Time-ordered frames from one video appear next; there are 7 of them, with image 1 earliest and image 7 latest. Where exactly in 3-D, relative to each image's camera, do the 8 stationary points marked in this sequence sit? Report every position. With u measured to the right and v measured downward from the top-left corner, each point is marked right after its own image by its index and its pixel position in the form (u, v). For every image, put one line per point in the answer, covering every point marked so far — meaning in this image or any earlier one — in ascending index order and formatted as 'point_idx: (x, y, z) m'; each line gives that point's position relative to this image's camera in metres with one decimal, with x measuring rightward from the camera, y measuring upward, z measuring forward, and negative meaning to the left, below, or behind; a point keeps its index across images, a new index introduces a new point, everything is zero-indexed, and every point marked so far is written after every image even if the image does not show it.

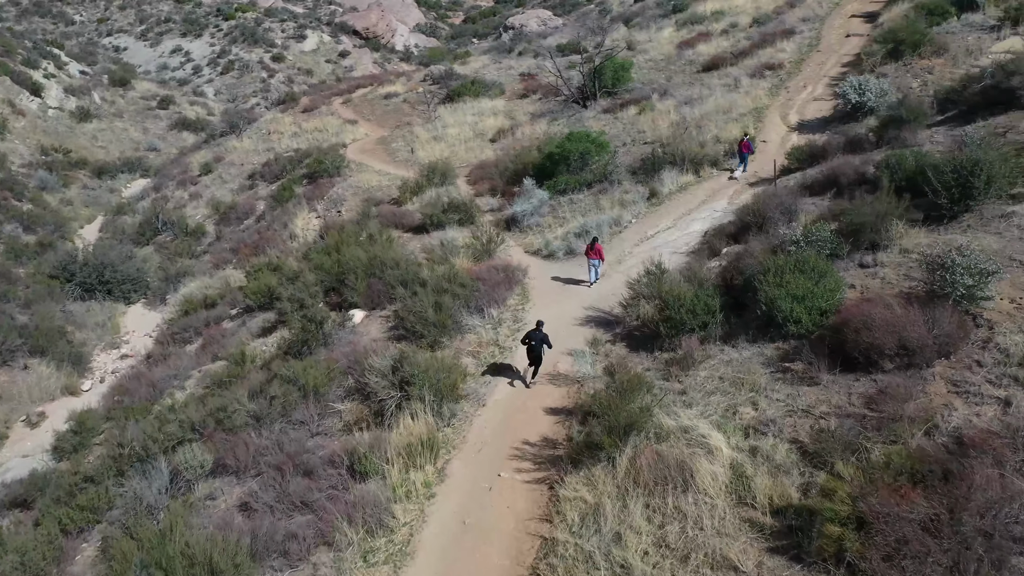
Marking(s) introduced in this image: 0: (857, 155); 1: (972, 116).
0: (+6.3, +2.3, +15.0) m
1: (+8.3, +3.1, +14.9) m
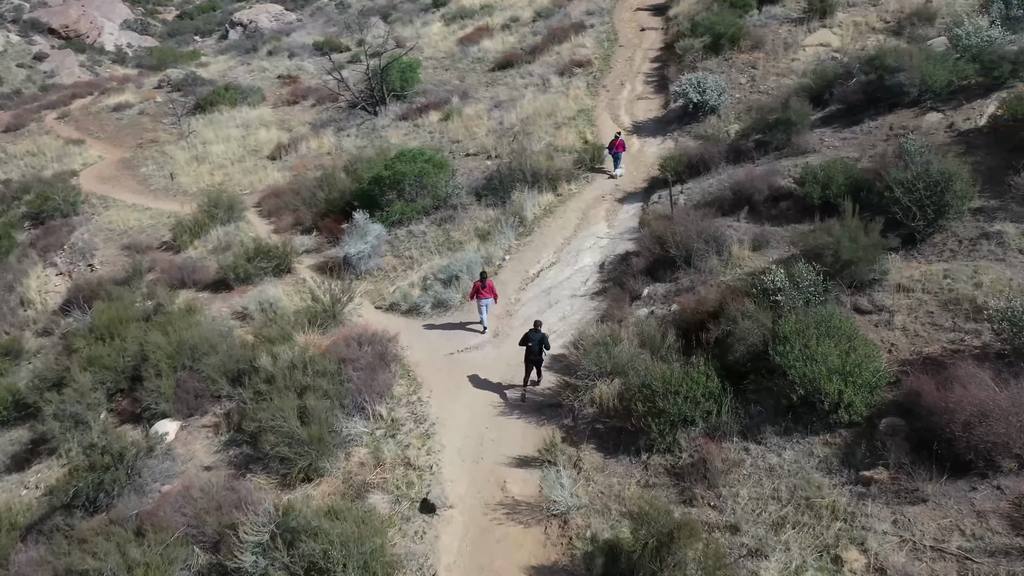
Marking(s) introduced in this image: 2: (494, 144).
0: (+3.9, +1.9, +13.4) m
1: (+5.8, +2.9, +13.8) m
2: (-0.4, +3.4, +19.6) m
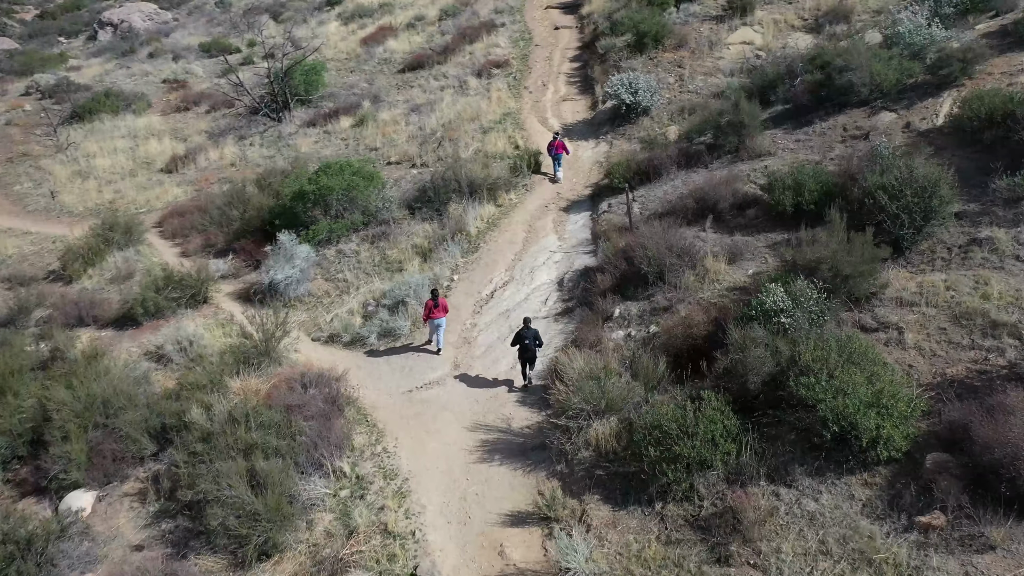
0: (+3.0, +1.8, +12.8) m
1: (+4.8, +2.8, +13.5) m
2: (-2.1, +3.0, +18.4) m
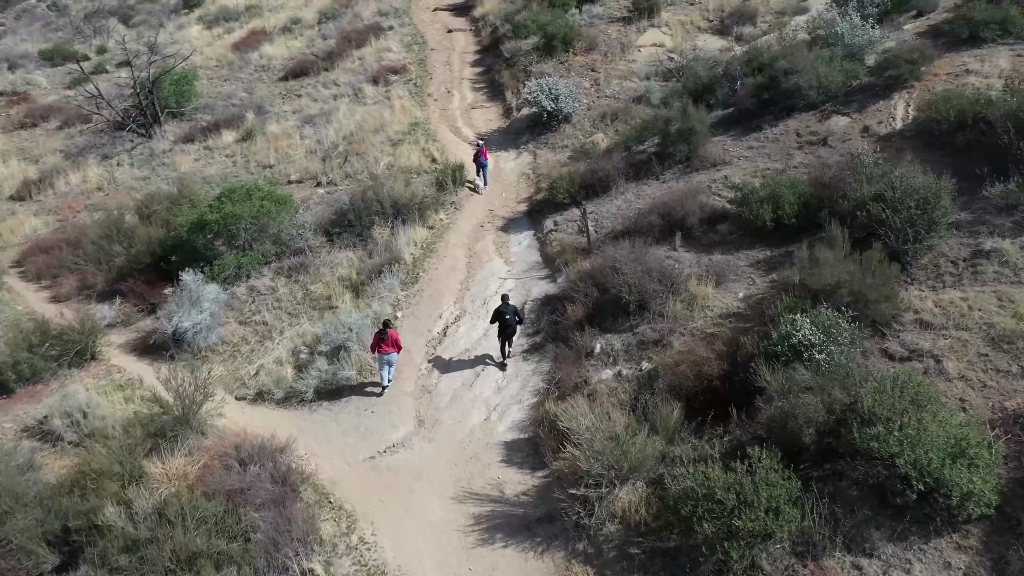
0: (+2.2, +1.5, +12.0) m
1: (+3.7, +2.6, +12.9) m
2: (-3.8, +2.4, +16.7) m
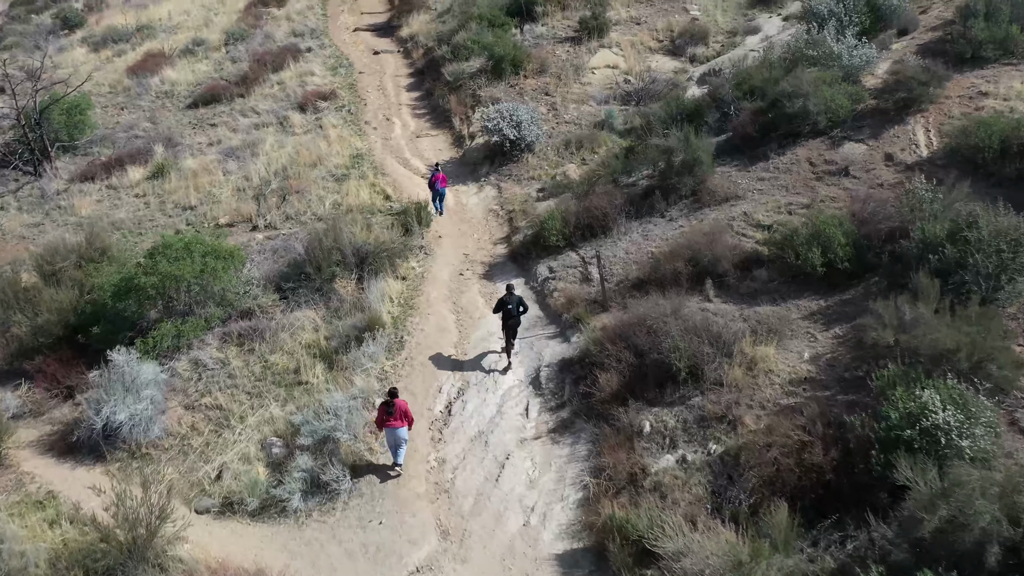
0: (+2.1, +0.8, +10.6) m
1: (+3.5, +2.0, +11.8) m
2: (-4.5, +1.4, +14.6) m
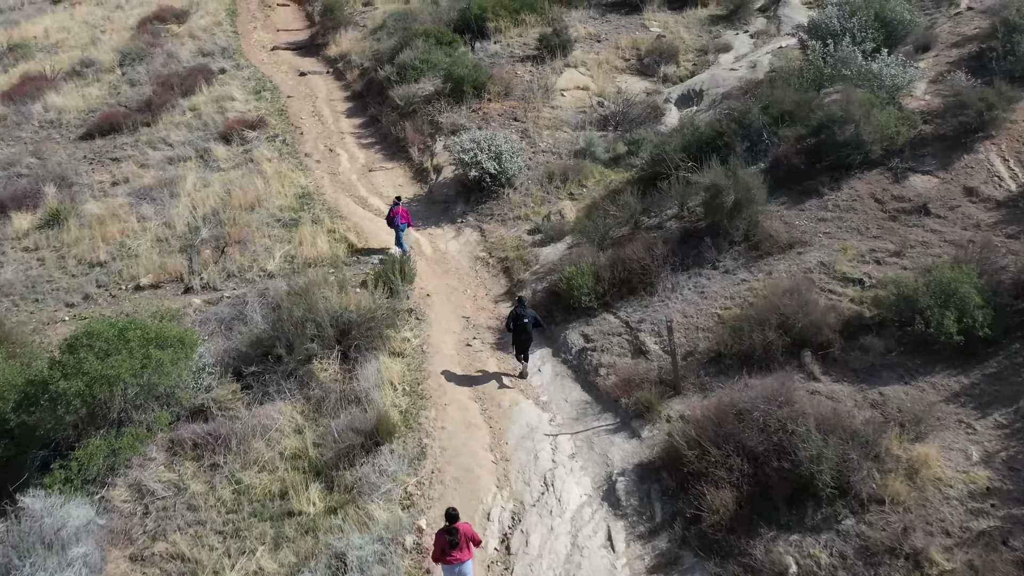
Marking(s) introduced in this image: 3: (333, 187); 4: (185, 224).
0: (+2.4, +0.1, +8.8) m
1: (+3.6, +1.3, +10.1) m
2: (-4.7, +0.3, +11.9) m
3: (-3.1, +1.7, +14.3) m
4: (-5.3, +1.1, +13.4) m
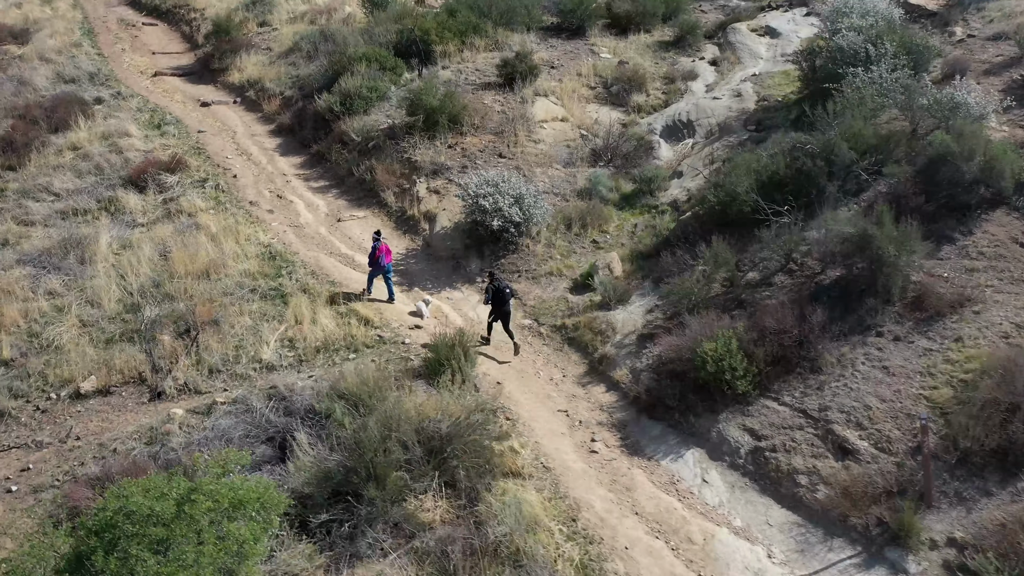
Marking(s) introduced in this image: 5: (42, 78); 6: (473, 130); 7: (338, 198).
0: (+3.7, -0.6, +7.3) m
1: (+4.5, +0.6, +8.9) m
2: (-3.9, -0.8, +8.9) m
3: (-2.9, +0.6, +11.5) m
4: (-4.8, -0.1, +10.2) m
5: (-10.2, +4.5, +18.0) m
6: (-0.6, +2.6, +13.9) m
7: (-2.8, +1.4, +13.1) m
